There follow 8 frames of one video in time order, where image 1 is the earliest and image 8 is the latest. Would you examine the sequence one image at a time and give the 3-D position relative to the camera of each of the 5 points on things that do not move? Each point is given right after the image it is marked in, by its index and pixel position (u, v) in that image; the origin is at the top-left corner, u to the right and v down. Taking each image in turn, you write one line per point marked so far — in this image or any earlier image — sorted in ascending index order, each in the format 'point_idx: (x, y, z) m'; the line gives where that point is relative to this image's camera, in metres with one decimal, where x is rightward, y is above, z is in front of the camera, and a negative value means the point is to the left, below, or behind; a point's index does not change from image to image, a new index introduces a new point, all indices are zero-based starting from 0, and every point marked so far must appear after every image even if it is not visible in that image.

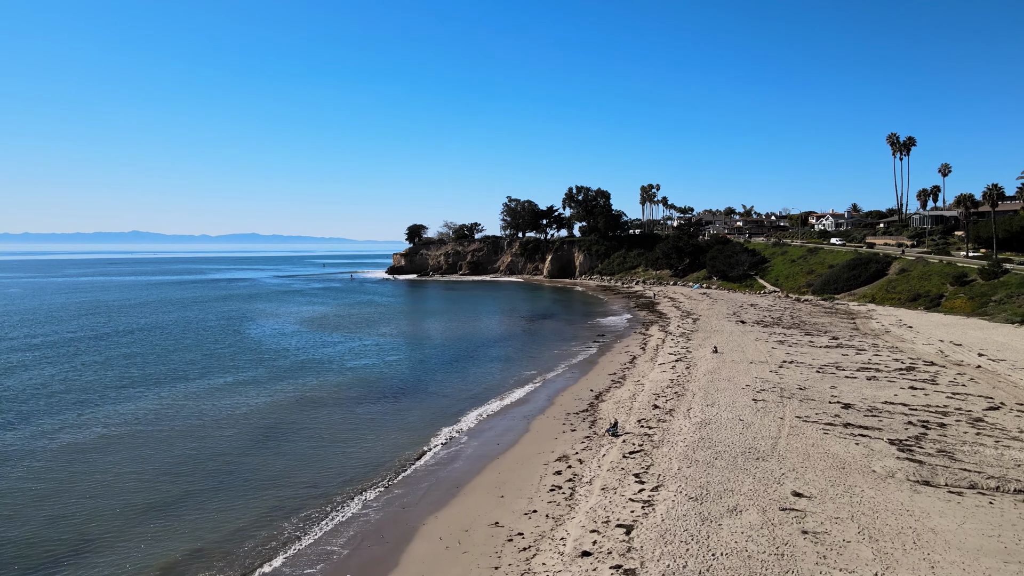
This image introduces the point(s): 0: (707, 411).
0: (+5.3, -3.3, +19.9) m
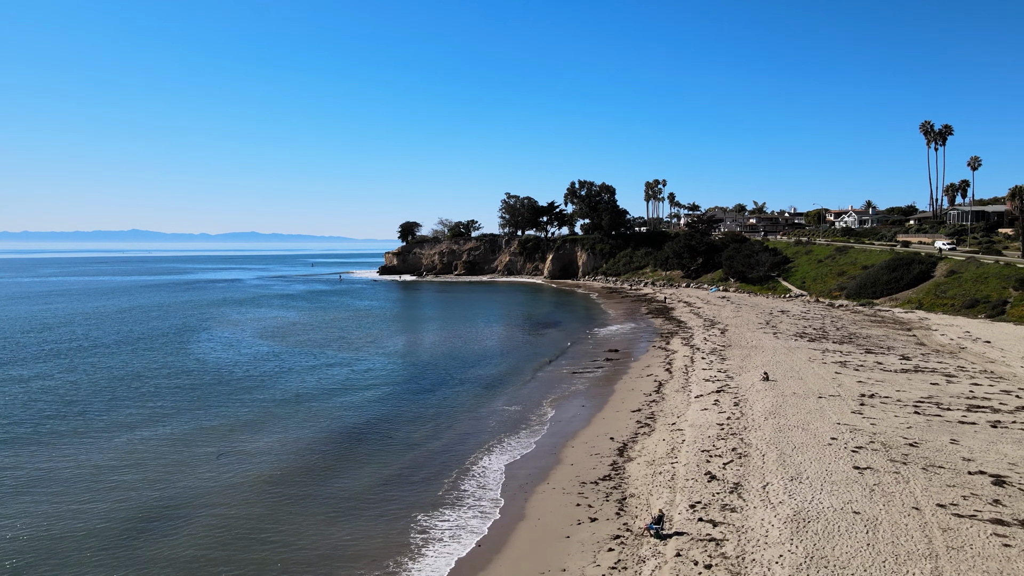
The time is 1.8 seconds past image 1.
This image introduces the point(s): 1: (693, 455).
0: (+5.1, -3.7, +13.3) m
1: (+4.0, -3.7, +16.2) m
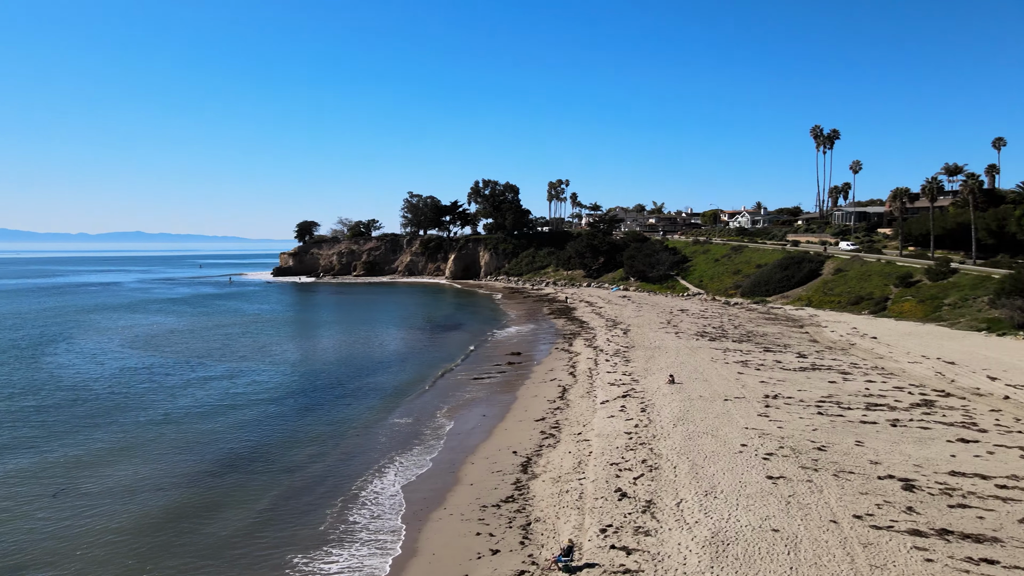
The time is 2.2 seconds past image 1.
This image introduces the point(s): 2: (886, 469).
0: (+3.3, -3.7, +12.4) m
1: (+1.9, -3.8, +15.2) m
2: (+7.4, -3.6, +14.4) m
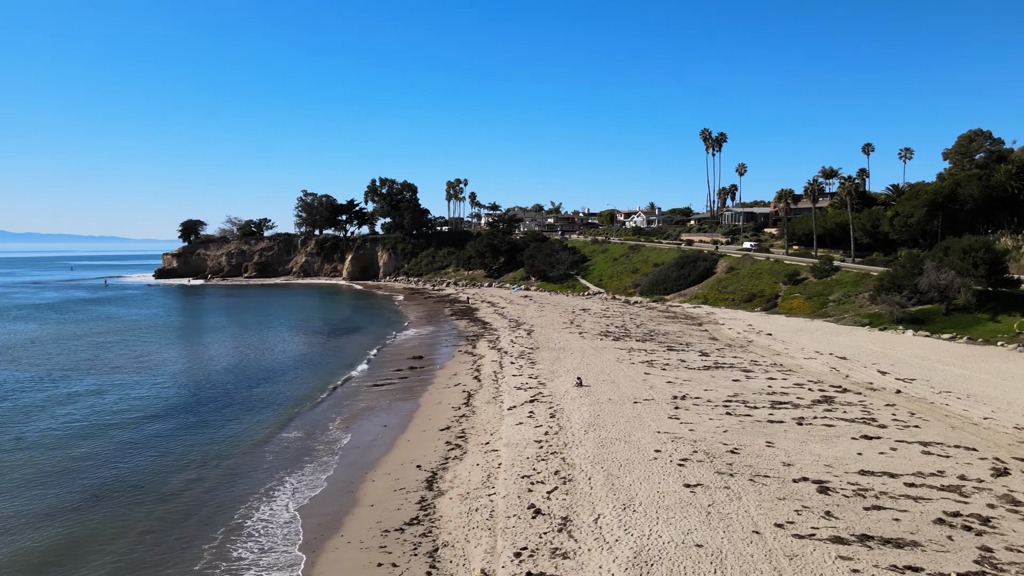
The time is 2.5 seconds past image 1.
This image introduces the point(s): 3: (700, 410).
0: (+1.9, -3.7, +11.7) m
1: (0.0, -3.8, +14.2) m
2: (+5.6, -3.5, +14.2) m
3: (+5.0, -3.2, +19.4) m
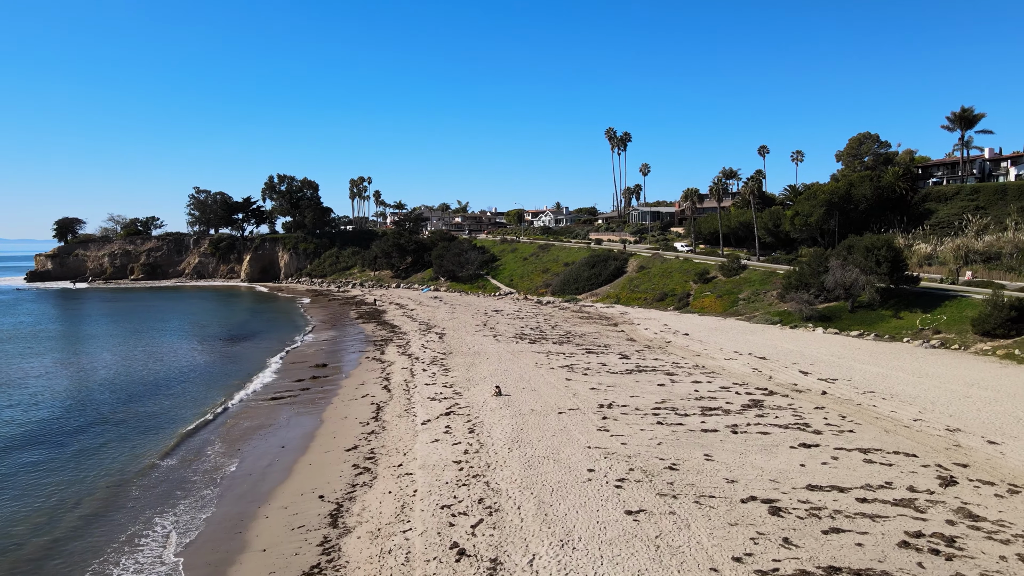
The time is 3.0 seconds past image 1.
0: (+0.8, -3.8, +10.1) m
1: (-1.4, -3.9, +12.4) m
2: (+4.1, -3.6, +13.0) m
3: (+2.9, -3.2, +18.1) m
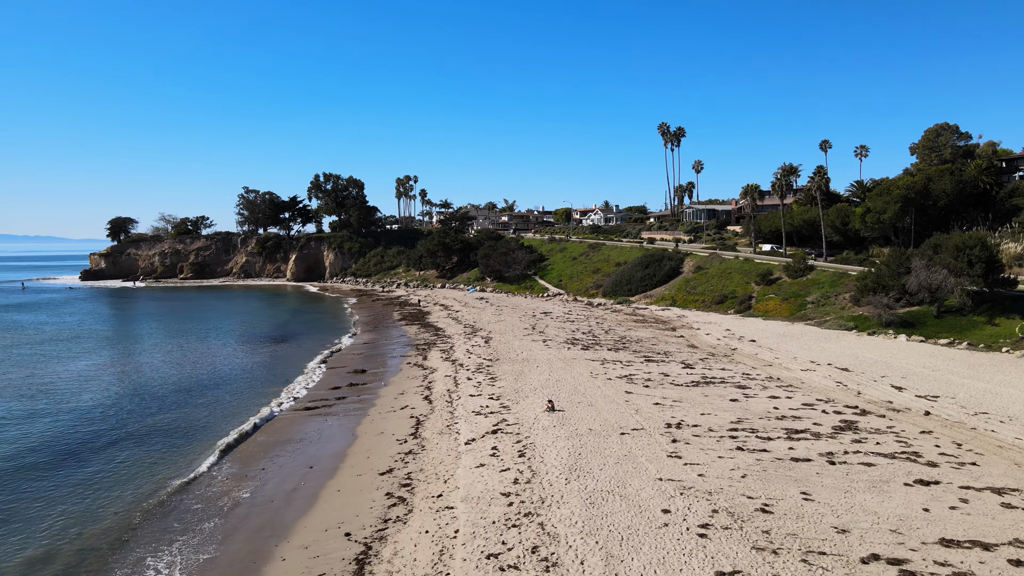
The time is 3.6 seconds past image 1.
0: (+1.5, -3.8, +7.8) m
1: (-0.5, -3.9, +10.2) m
2: (+5.0, -3.6, +10.5) m
3: (+4.1, -3.3, +15.7) m
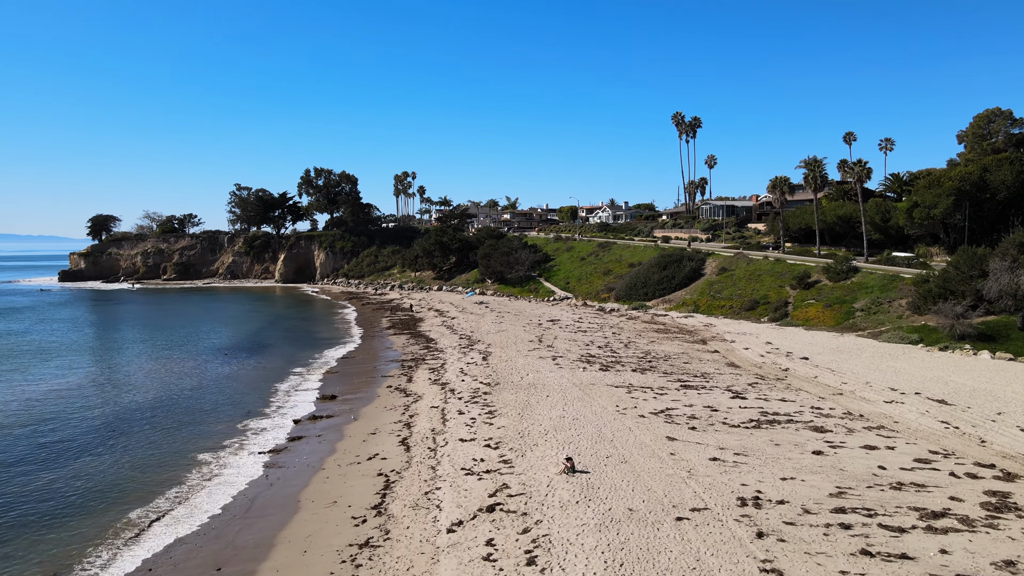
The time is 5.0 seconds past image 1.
0: (+1.5, -4.1, +2.5) m
1: (-0.5, -4.2, +4.9) m
2: (+5.1, -3.9, +5.2) m
3: (+4.2, -3.6, +10.4) m
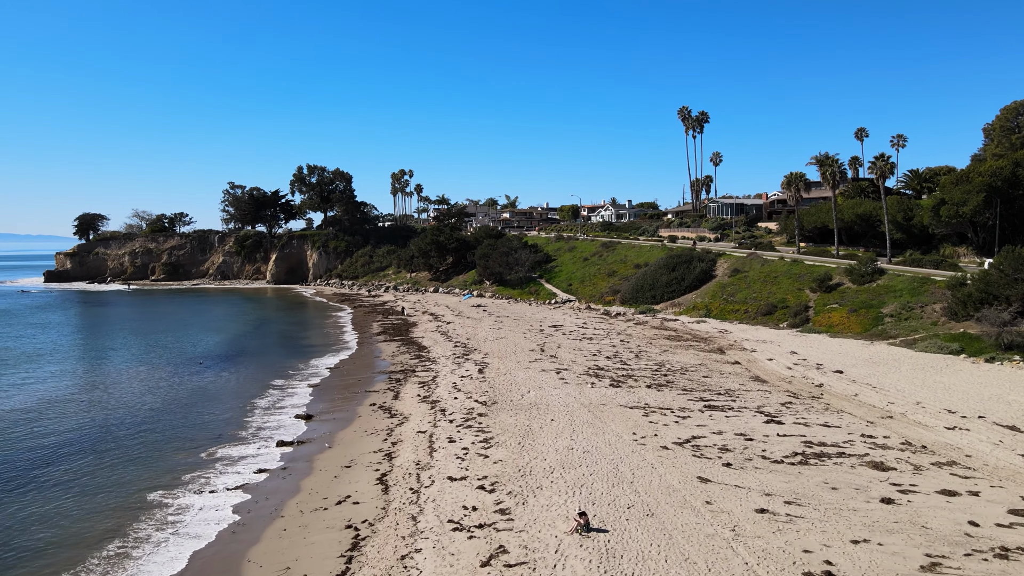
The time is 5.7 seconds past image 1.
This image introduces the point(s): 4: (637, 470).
0: (+1.5, -4.2, -0.3) m
1: (-0.5, -4.3, +2.1) m
2: (+5.0, -4.1, +2.4) m
3: (+4.1, -3.7, +7.6) m
4: (+2.3, -3.3, +13.5) m
